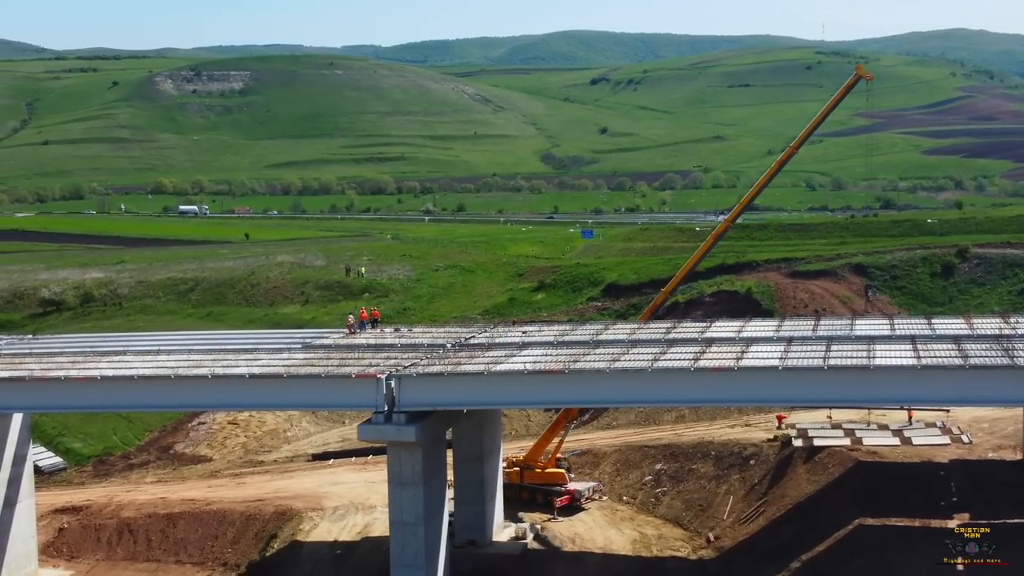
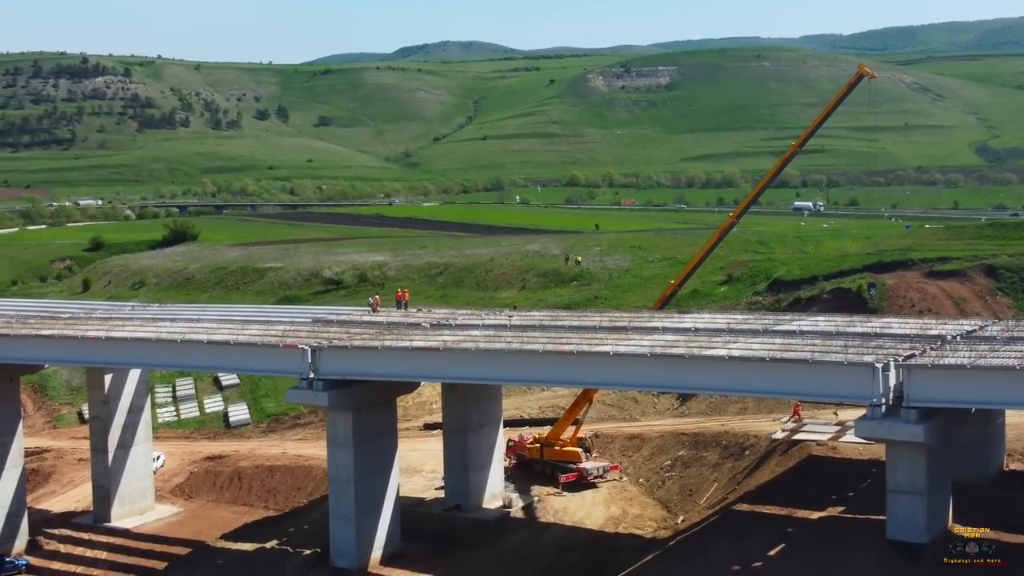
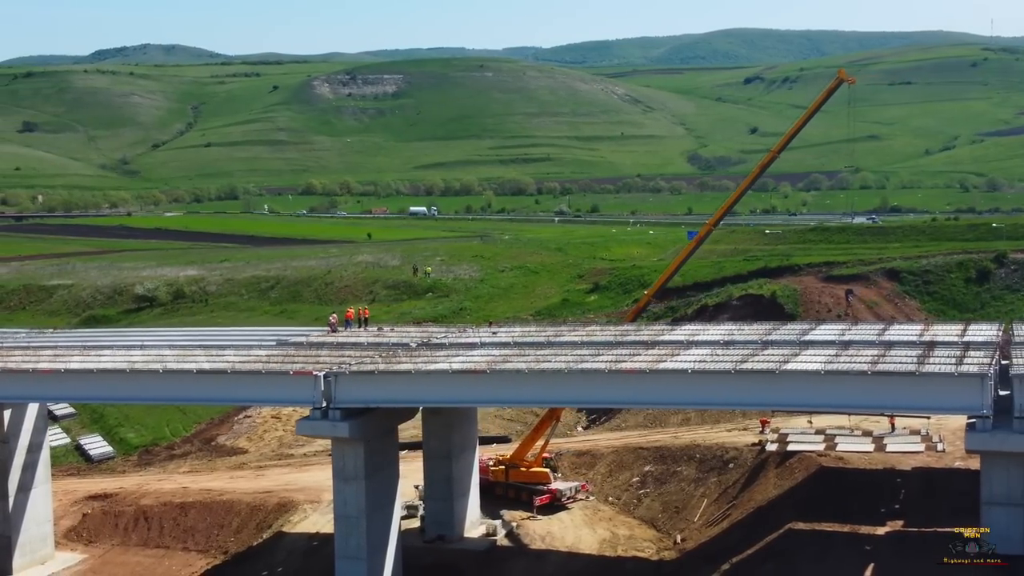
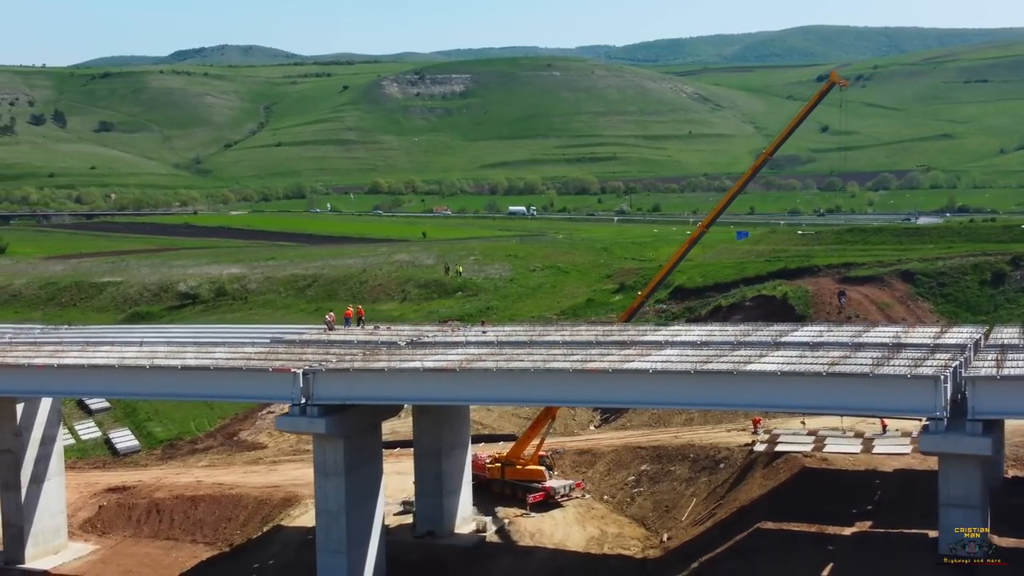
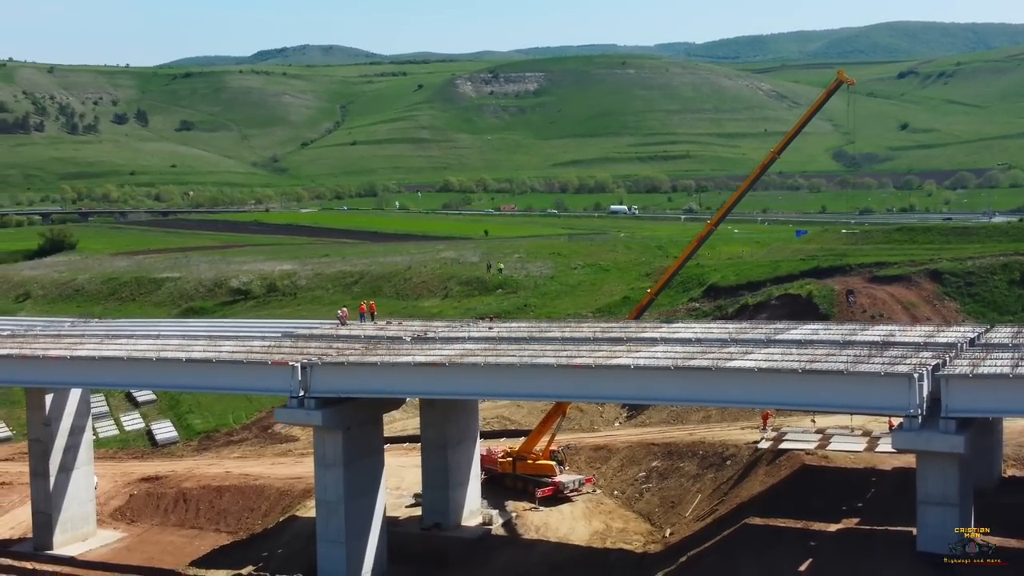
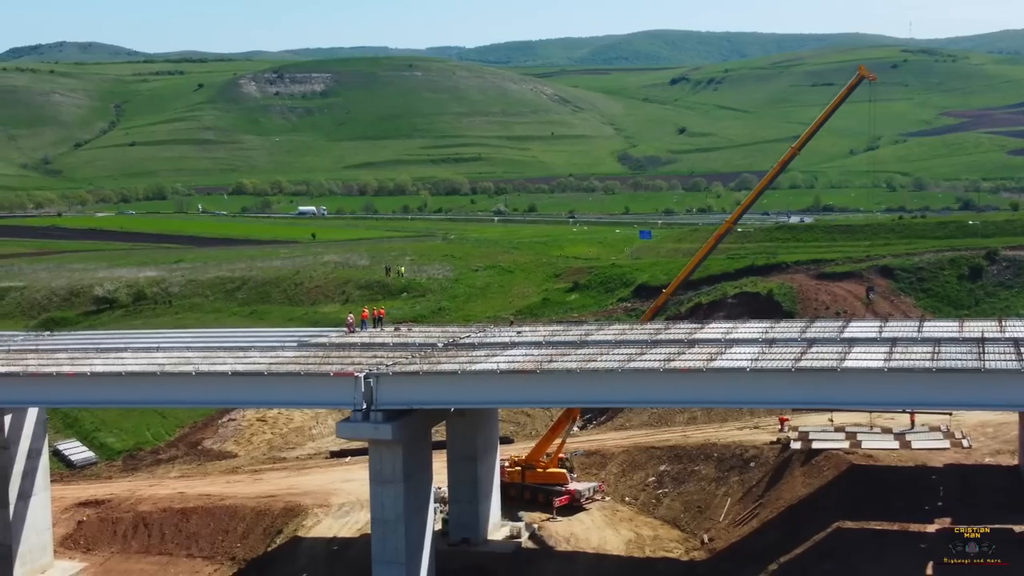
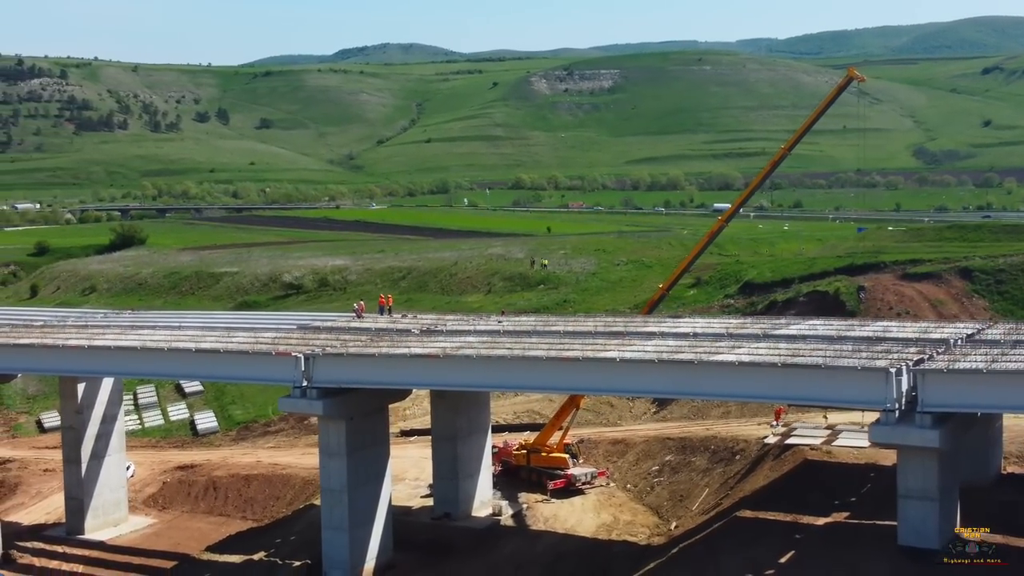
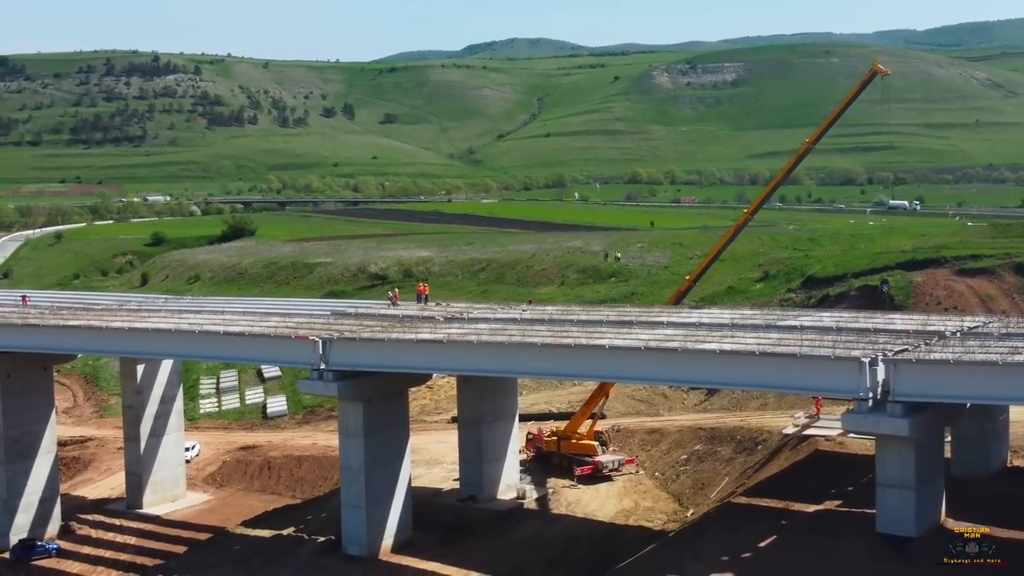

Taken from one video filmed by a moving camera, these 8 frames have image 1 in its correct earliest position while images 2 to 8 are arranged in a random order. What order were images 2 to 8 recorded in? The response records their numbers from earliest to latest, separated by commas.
6, 3, 4, 5, 7, 2, 8
